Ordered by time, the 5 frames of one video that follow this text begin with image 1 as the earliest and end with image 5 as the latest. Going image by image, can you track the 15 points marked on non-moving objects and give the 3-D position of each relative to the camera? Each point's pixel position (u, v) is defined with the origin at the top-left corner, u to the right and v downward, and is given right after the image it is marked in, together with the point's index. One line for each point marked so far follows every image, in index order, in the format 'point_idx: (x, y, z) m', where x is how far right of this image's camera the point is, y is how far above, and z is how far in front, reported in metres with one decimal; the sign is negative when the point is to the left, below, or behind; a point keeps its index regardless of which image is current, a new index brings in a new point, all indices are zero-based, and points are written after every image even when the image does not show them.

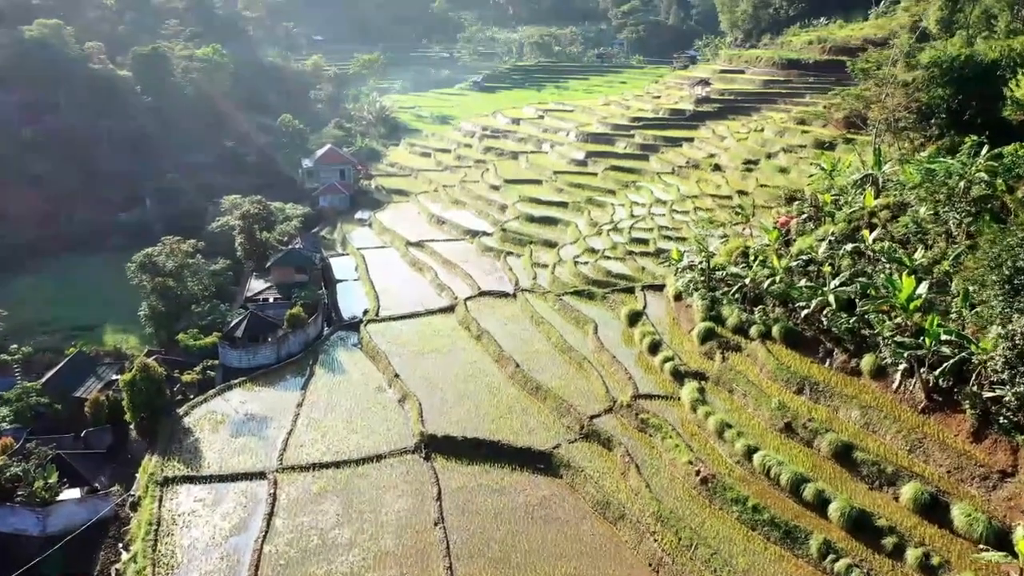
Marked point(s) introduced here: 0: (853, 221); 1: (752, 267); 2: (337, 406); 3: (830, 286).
0: (+9.0, +1.8, +19.6) m
1: (+6.5, +0.5, +19.8) m
2: (-4.7, -3.1, +19.7) m
3: (+7.4, 0.0, +17.1) m
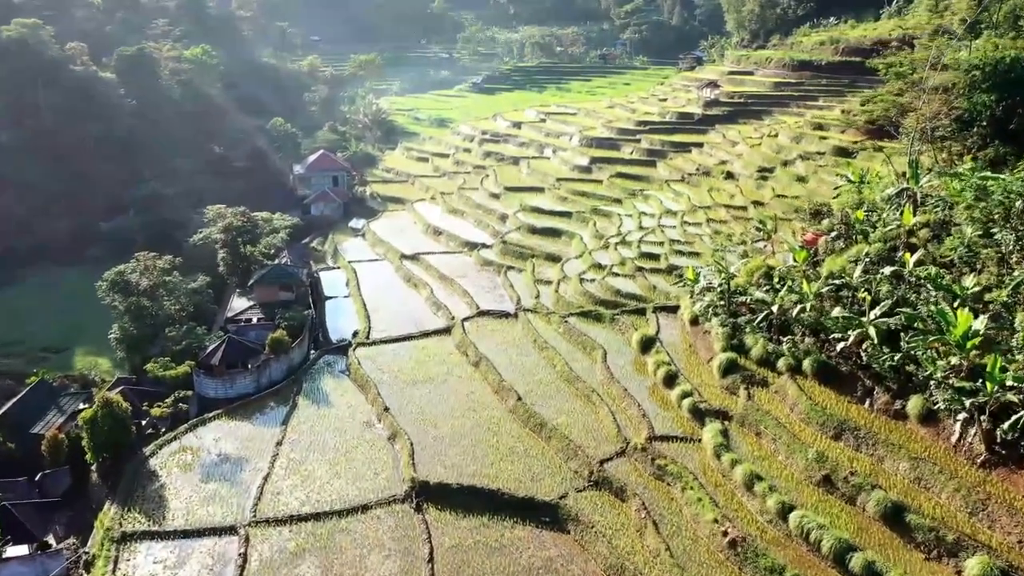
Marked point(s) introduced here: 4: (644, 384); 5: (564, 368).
0: (+9.1, +1.1, +17.8) m
1: (+6.5, -0.1, +18.0) m
2: (-4.6, -3.8, +17.9) m
3: (+7.4, -0.6, +15.2) m
4: (+3.3, -2.4, +18.5) m
5: (+1.4, -2.1, +19.8) m
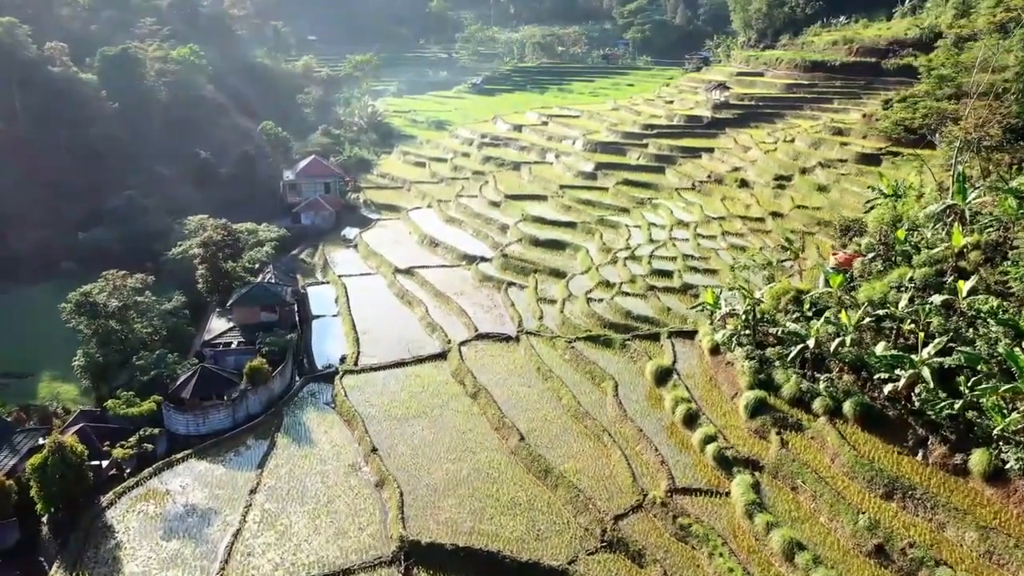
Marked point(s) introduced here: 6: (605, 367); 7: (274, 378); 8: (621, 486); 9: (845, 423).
0: (+9.1, +0.5, +15.9) m
1: (+6.5, -0.7, +16.1) m
2: (-4.6, -4.4, +16.0) m
3: (+7.4, -1.2, +13.3) m
4: (+3.3, -3.0, +16.6) m
5: (+1.4, -2.8, +17.9) m
6: (+2.4, -2.1, +19.2) m
7: (-6.4, -2.4, +19.8) m
8: (+2.2, -4.0, +15.0) m
9: (+6.4, -2.6, +14.2) m
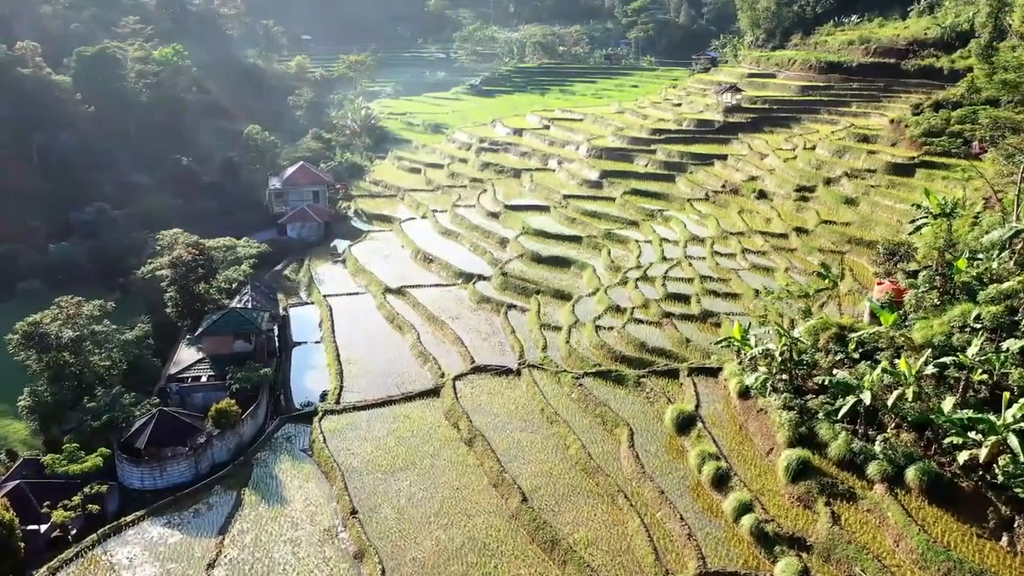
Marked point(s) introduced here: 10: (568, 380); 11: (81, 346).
0: (+9.1, -0.2, +13.6) m
1: (+6.5, -1.5, +13.9) m
2: (-4.6, -5.1, +13.7) m
3: (+7.5, -2.0, +11.1) m
4: (+3.4, -3.8, +14.4) m
5: (+1.5, -3.5, +15.7) m
6: (+2.4, -2.8, +17.0) m
7: (-6.3, -3.1, +17.5) m
8: (+2.2, -4.7, +12.7) m
9: (+6.4, -3.3, +12.0) m
10: (+1.4, -2.3, +18.5) m
11: (-11.0, -1.5, +18.8) m
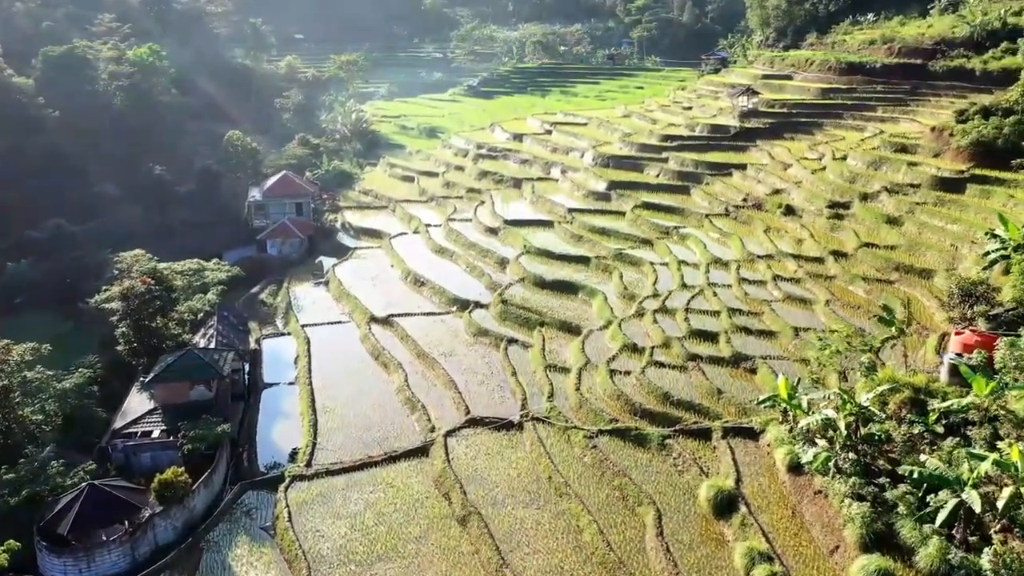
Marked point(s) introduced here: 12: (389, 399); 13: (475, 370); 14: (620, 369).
0: (+9.2, -1.2, +10.8) m
1: (+6.6, -2.4, +11.1) m
2: (-4.5, -6.1, +10.9) m
3: (+7.5, -2.9, +8.3) m
4: (+3.4, -4.7, +11.6) m
5: (+1.5, -4.4, +12.9) m
6: (+2.5, -3.7, +14.2) m
7: (-6.3, -4.1, +14.7) m
8: (+2.3, -5.7, +9.9) m
9: (+6.5, -4.3, +9.2) m
10: (+1.4, -3.2, +15.7) m
11: (-10.9, -2.4, +15.9) m
12: (-3.2, -2.9, +19.0) m
13: (-1.0, -2.2, +19.8) m
14: (+2.6, -2.0, +18.0) m
